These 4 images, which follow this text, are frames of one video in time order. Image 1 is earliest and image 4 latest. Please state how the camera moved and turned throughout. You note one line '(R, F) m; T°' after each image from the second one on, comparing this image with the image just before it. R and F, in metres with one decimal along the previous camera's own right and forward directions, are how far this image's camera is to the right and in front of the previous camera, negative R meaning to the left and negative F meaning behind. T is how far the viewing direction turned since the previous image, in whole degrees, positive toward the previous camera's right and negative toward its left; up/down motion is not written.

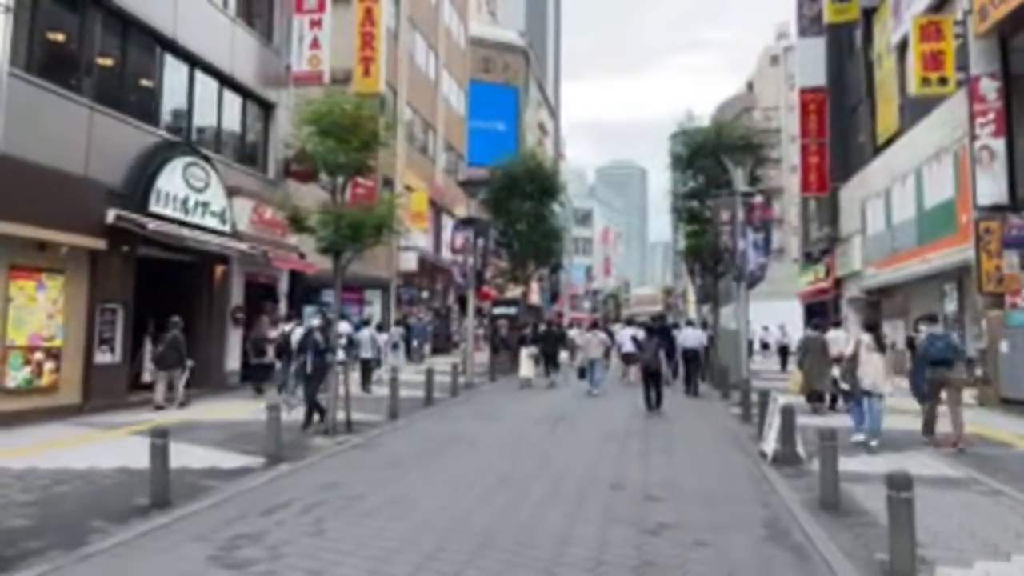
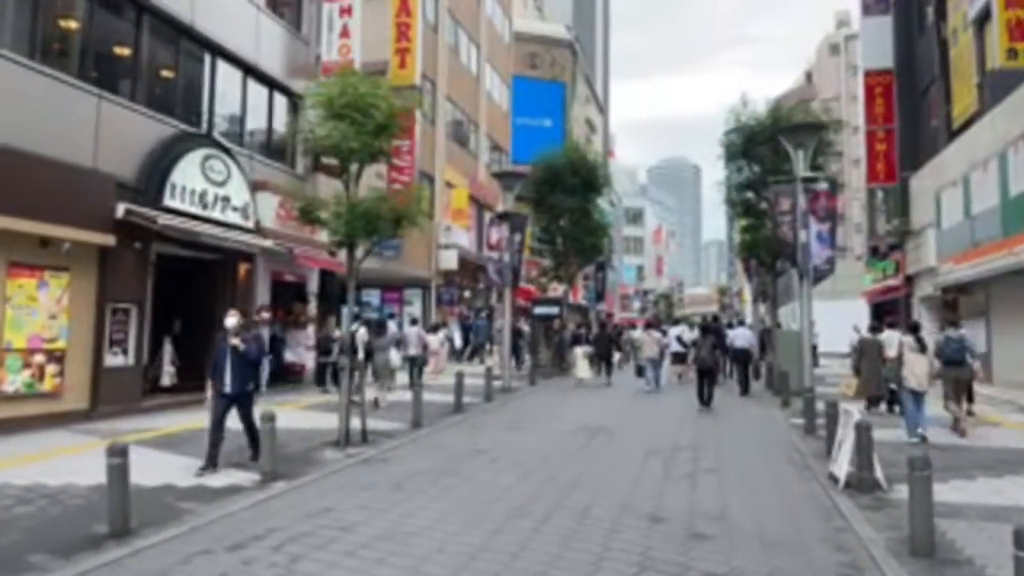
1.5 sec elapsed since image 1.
(+0.4, +1.6) m; -4°
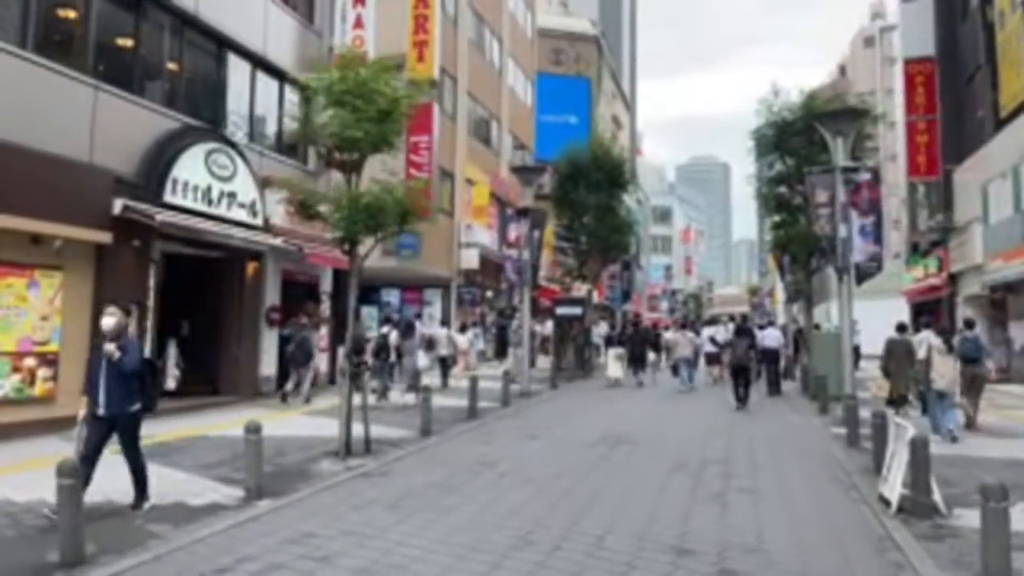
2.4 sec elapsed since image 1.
(+0.3, +1.1) m; -2°
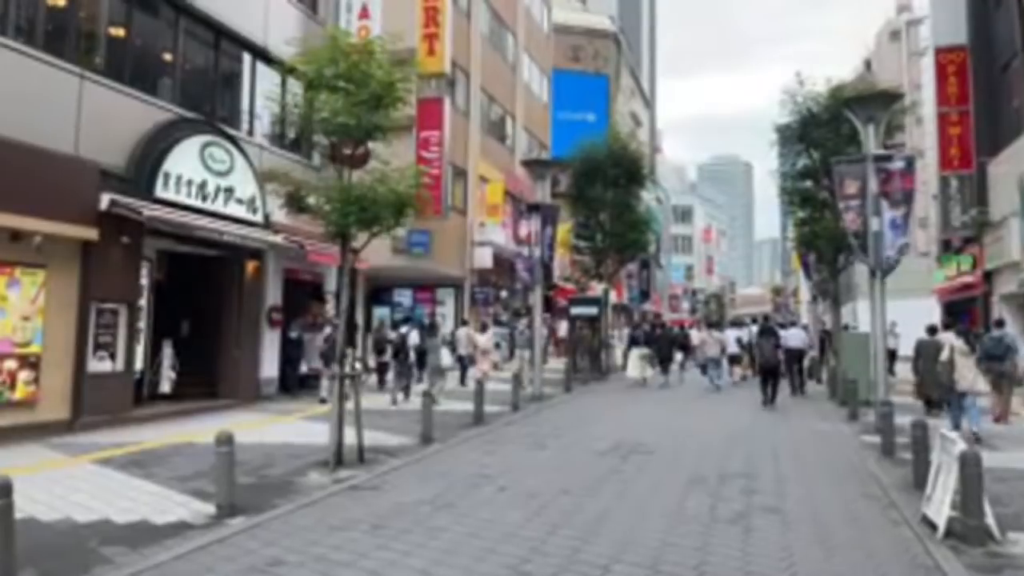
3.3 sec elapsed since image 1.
(+0.3, +1.0) m; -2°
